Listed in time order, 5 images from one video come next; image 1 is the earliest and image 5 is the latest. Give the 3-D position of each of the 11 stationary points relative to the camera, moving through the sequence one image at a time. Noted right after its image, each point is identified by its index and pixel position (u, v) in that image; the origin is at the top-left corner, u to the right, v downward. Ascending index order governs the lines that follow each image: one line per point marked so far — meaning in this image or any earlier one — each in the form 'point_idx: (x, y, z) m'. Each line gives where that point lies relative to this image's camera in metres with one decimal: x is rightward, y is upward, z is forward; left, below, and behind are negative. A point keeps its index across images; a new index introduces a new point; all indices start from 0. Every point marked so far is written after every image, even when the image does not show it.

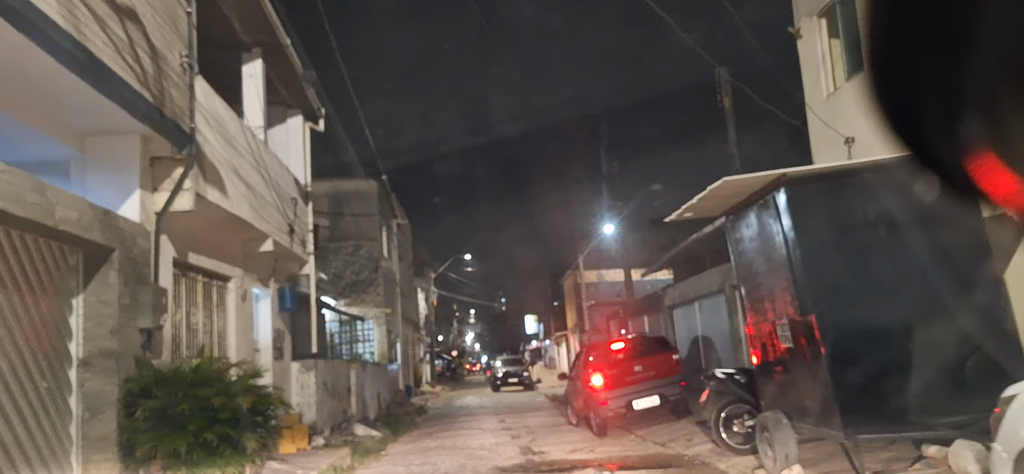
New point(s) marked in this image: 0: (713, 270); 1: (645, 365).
0: (+4.0, -0.7, +16.1) m
1: (+2.1, -2.0, +12.5) m
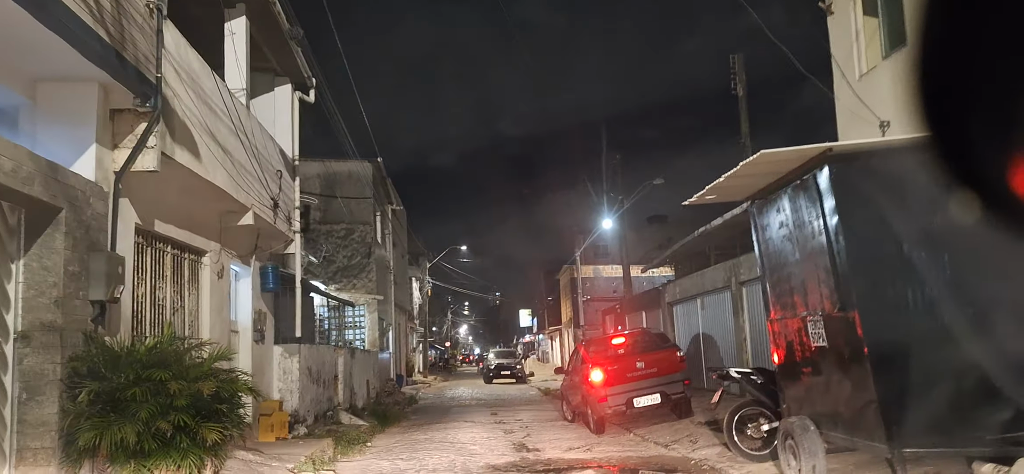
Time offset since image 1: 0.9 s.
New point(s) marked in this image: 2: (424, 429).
0: (+4.0, -0.5, +15.4) m
1: (+2.0, -1.8, +11.7) m
2: (-1.6, -3.3, +13.9) m
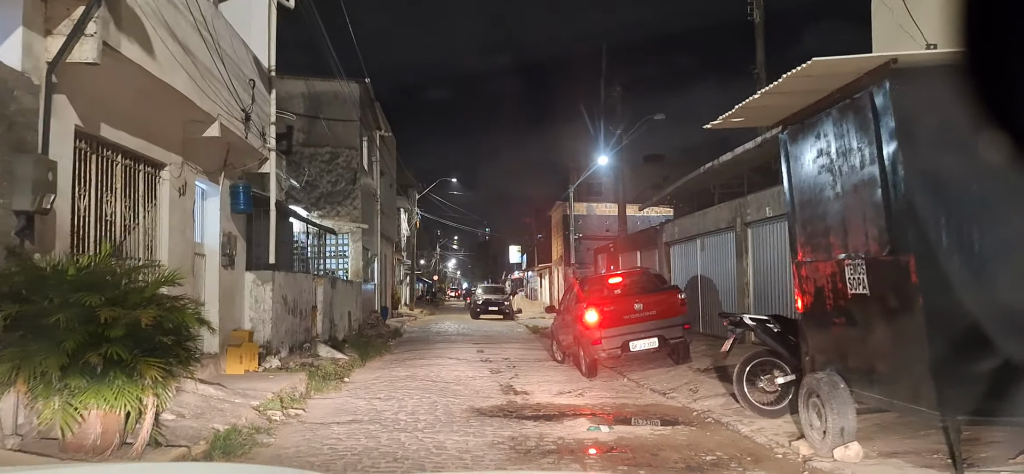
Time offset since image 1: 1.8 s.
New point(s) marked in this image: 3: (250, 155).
0: (+3.8, +0.6, +14.6) m
1: (+1.8, -0.9, +11.0) m
2: (-1.8, -2.1, +13.3) m
3: (-3.4, +1.1, +10.3) m
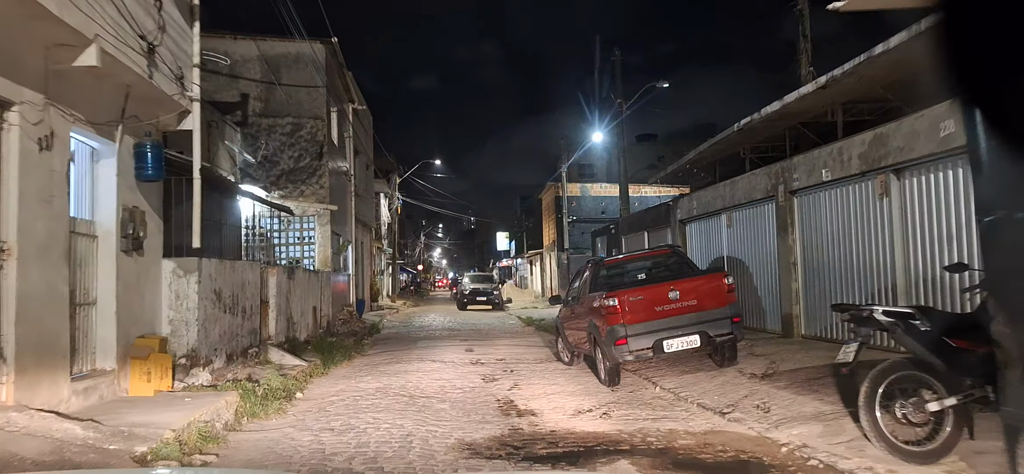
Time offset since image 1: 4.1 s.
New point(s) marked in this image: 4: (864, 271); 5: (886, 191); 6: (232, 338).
0: (+3.7, +1.0, +12.1) m
1: (+1.8, -0.6, +8.6) m
2: (-1.8, -1.8, +10.8) m
3: (-3.4, +1.3, +7.8) m
4: (+4.1, -0.4, +9.3) m
5: (+4.1, +0.5, +8.9) m
6: (-3.3, -1.2, +9.6) m
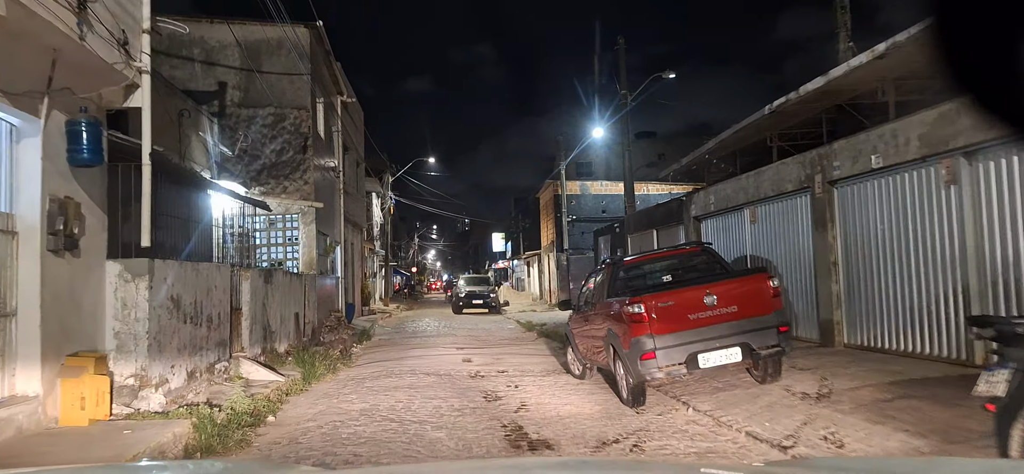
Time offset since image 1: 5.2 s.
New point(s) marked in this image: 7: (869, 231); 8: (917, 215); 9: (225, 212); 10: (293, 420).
0: (+3.8, +1.0, +10.9) m
1: (+1.9, -0.5, +7.3) m
2: (-1.8, -1.8, +9.5) m
3: (-3.3, +1.3, +6.5) m
4: (+4.2, -0.3, +8.1) m
5: (+4.2, +0.6, +7.6) m
6: (-3.3, -1.2, +8.3) m
7: (+4.0, +0.1, +9.0) m
8: (+4.2, +0.2, +8.2) m
9: (-4.3, +0.4, +12.0) m
10: (-2.1, -1.7, +7.4) m
